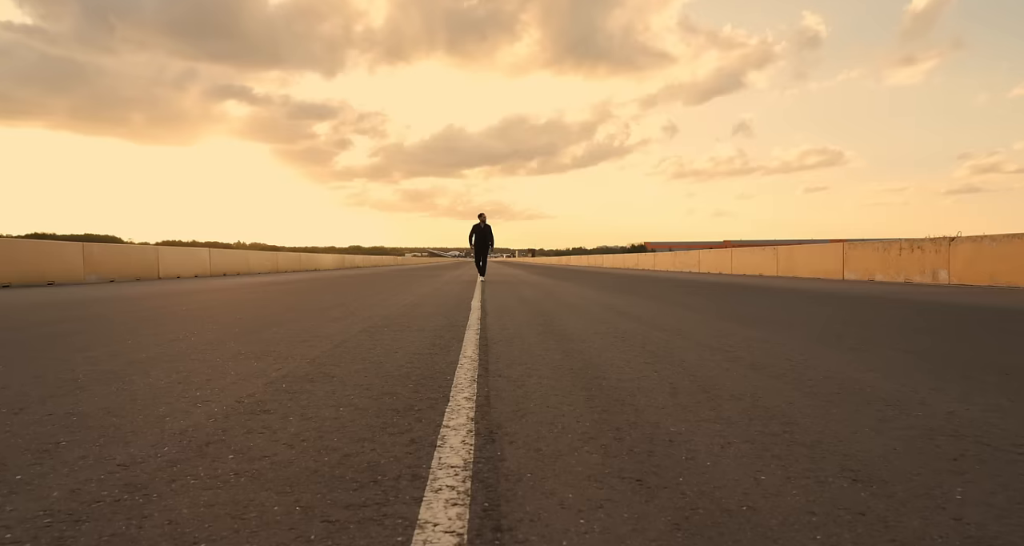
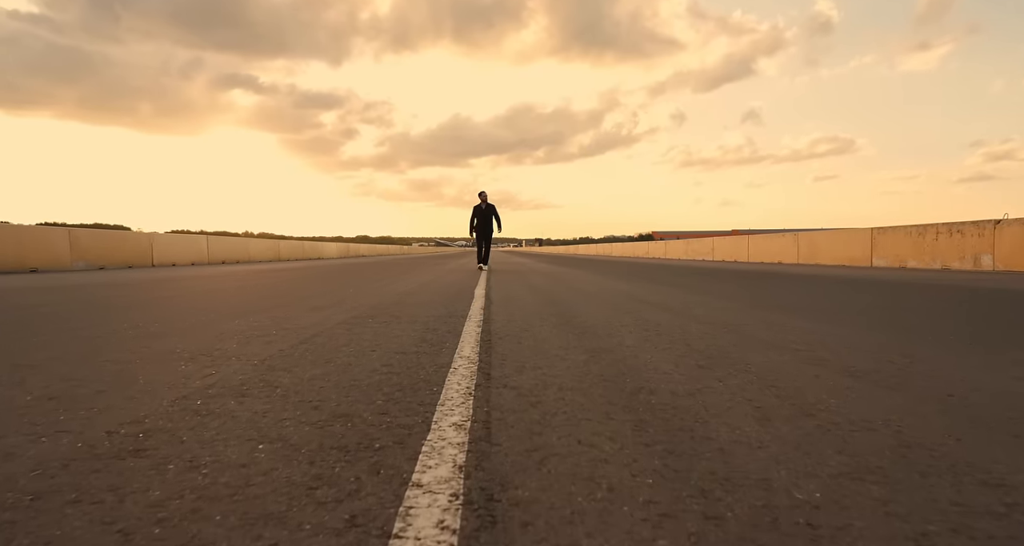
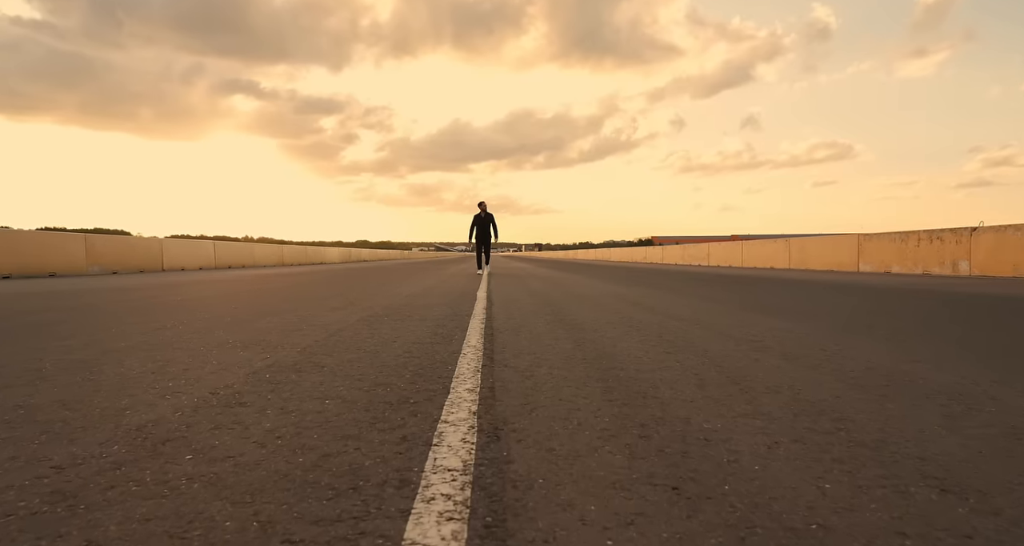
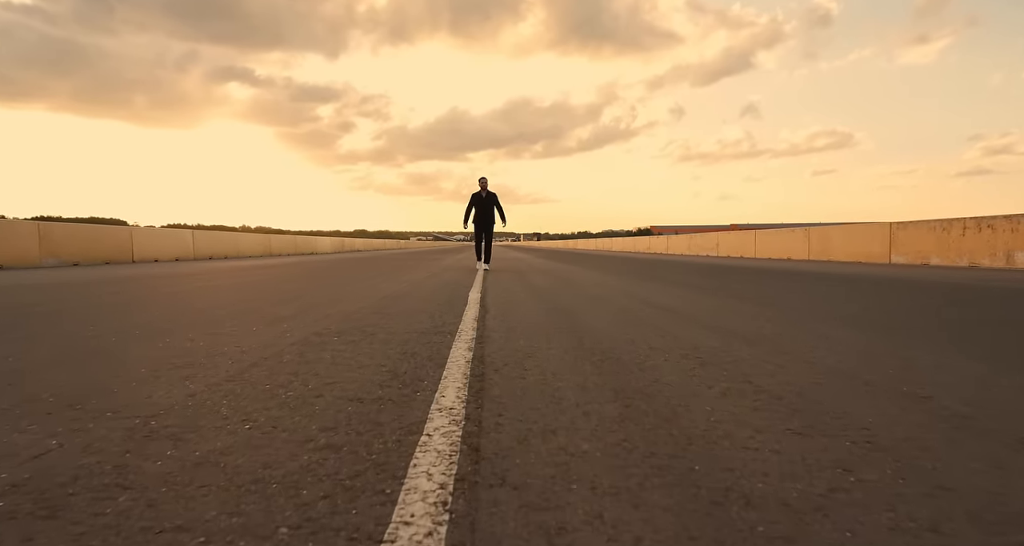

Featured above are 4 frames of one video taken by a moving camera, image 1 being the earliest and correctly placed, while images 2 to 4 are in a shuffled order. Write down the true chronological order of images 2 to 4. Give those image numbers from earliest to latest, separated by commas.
3, 2, 4
